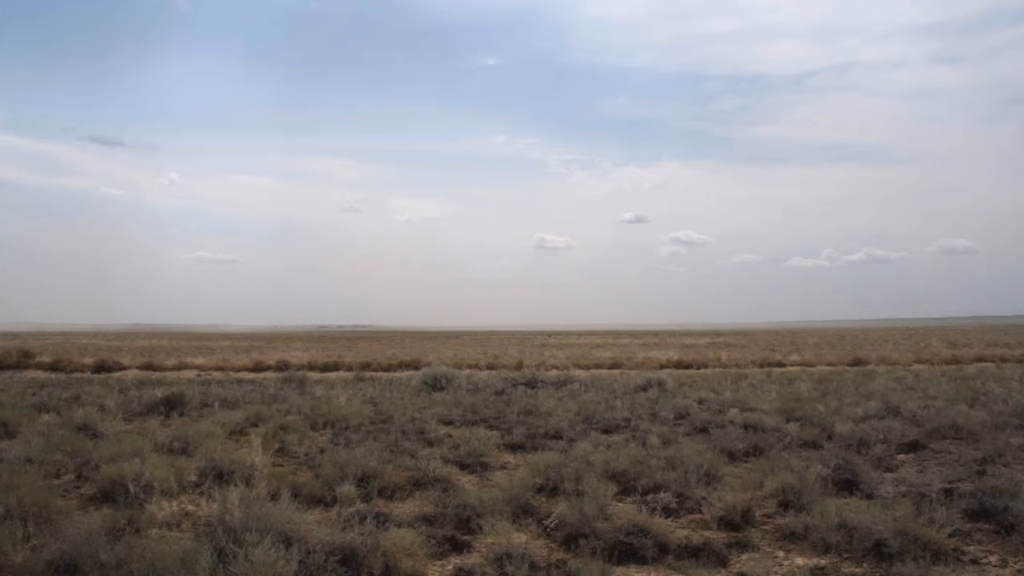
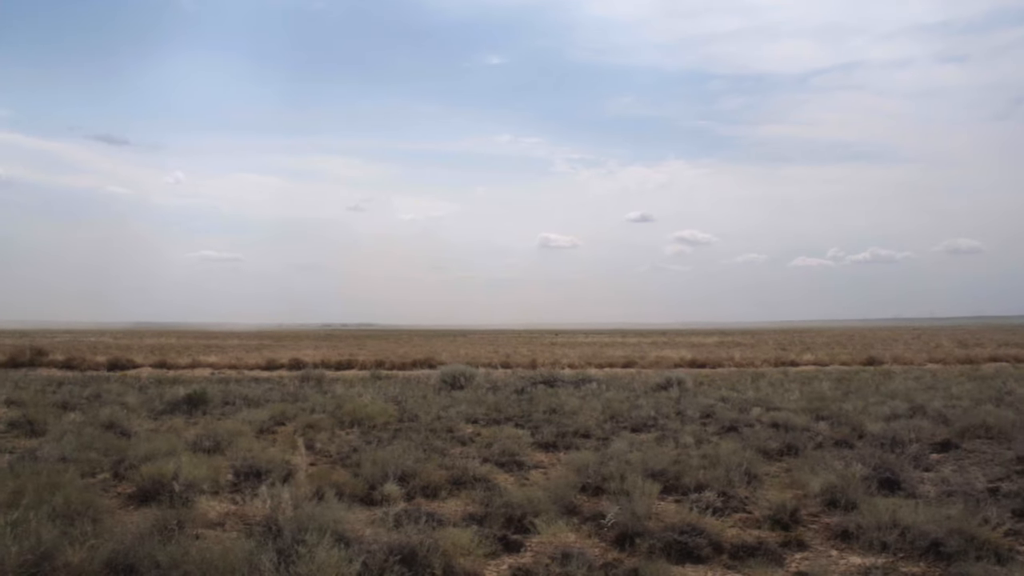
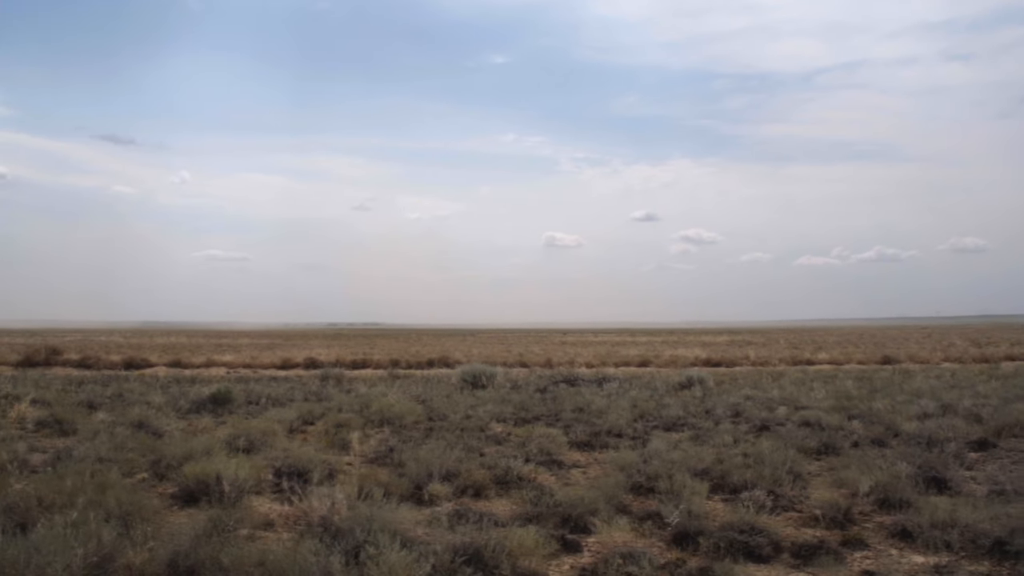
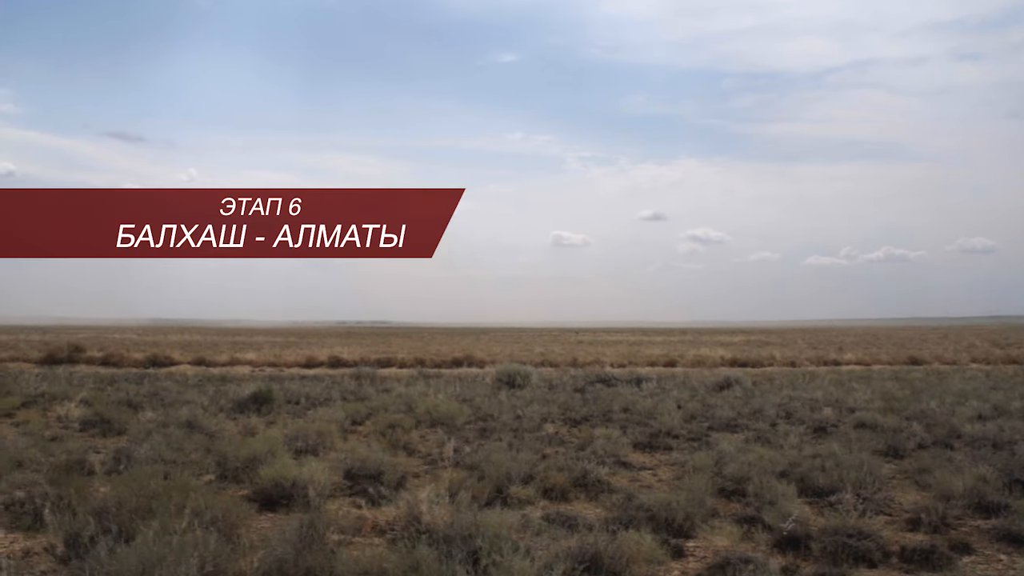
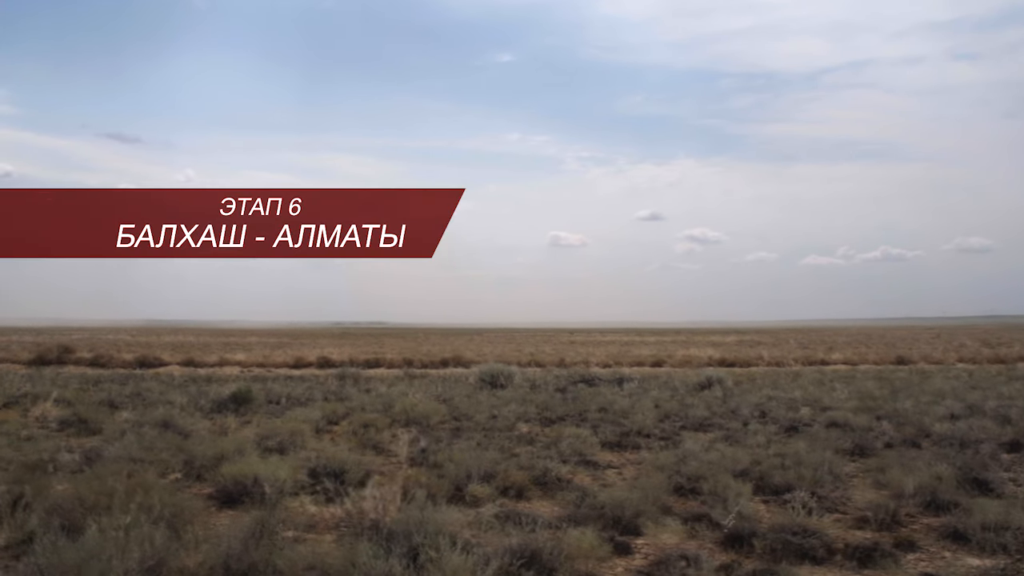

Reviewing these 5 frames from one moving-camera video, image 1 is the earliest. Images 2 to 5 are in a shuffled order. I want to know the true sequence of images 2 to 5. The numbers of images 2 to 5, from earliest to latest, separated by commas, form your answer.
2, 3, 5, 4
